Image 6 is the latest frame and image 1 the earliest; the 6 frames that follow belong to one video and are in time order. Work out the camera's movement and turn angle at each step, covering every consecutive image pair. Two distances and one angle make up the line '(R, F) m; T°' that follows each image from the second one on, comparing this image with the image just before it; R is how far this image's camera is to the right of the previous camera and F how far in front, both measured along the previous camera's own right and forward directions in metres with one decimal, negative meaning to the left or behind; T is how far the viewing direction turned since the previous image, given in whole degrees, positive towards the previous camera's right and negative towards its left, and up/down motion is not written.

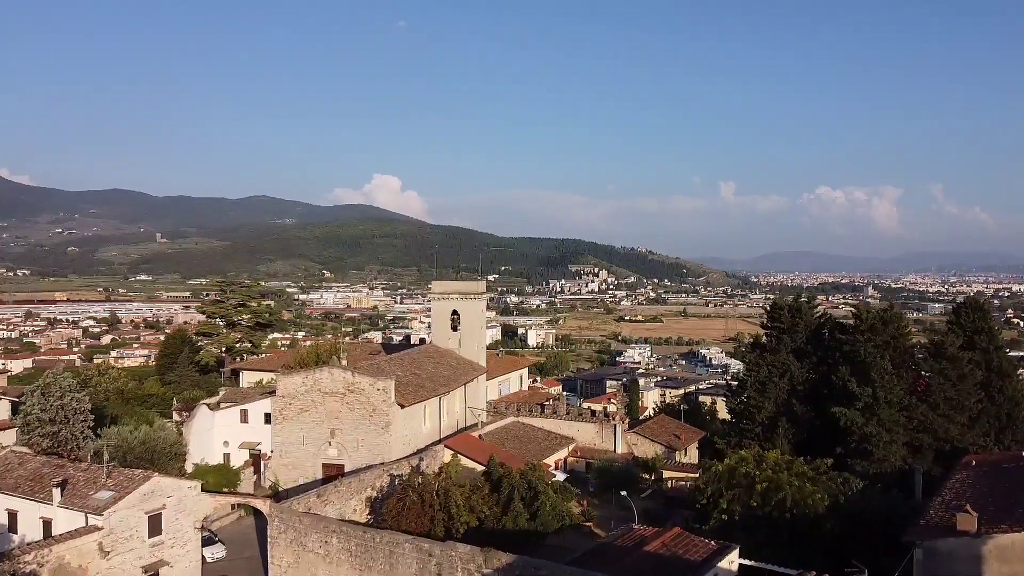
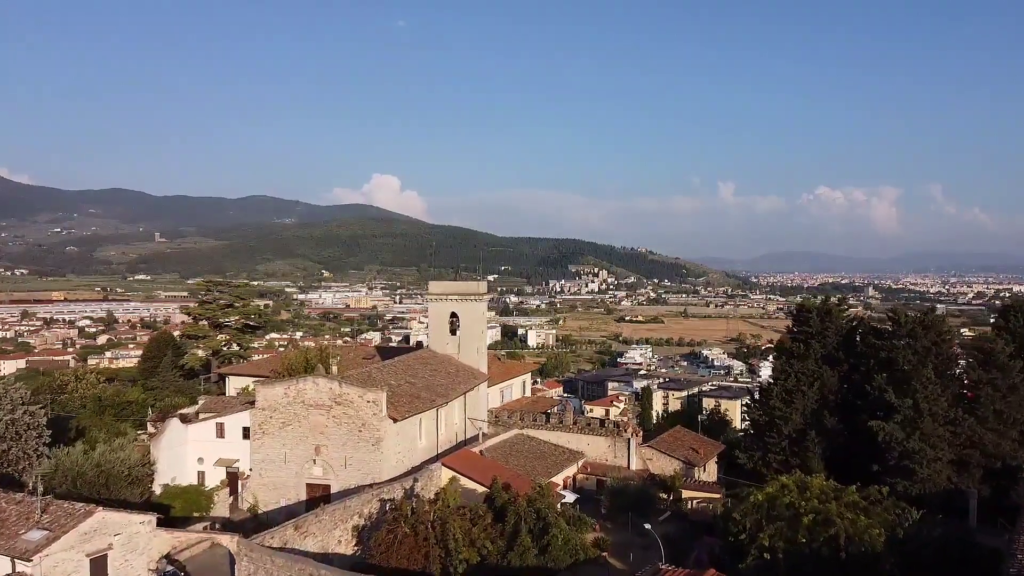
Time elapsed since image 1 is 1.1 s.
(-0.1, +0.8) m; 0°
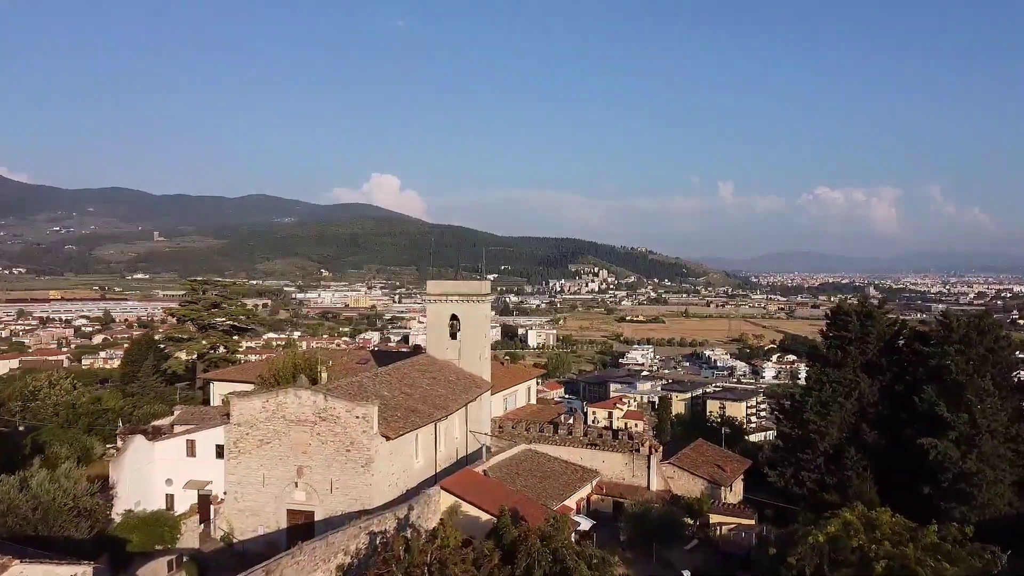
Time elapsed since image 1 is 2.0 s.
(-0.1, +0.8) m; 0°
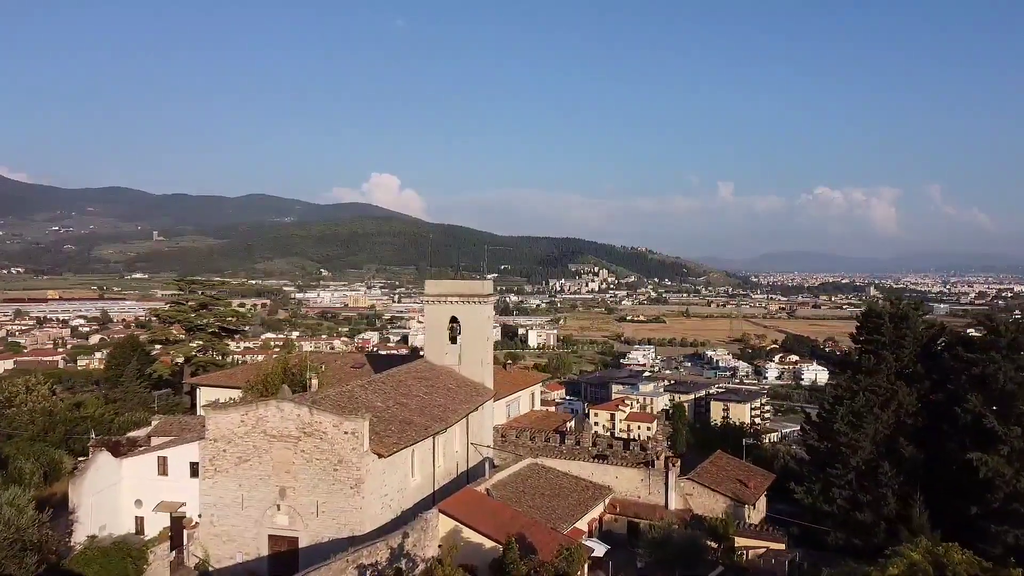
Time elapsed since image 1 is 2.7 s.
(0.0, +0.6) m; 0°
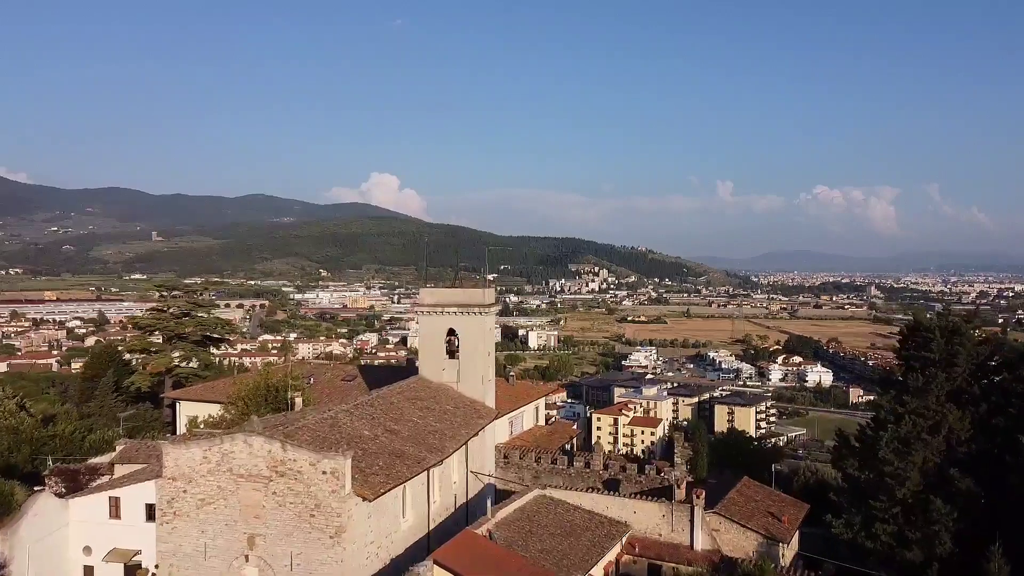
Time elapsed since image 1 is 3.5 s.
(0.0, +0.8) m; 0°
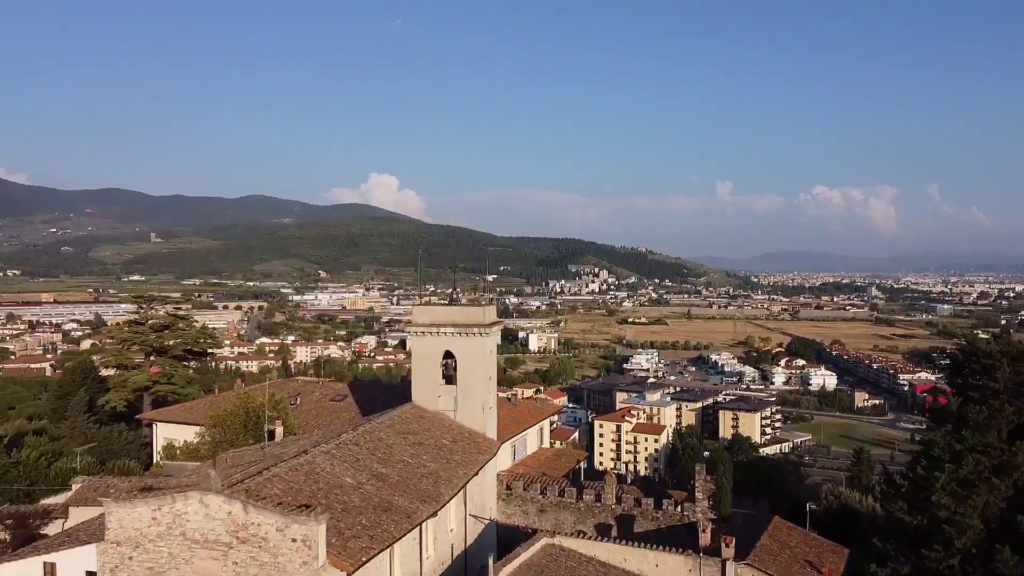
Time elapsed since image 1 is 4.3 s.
(0.0, +0.7) m; 0°
